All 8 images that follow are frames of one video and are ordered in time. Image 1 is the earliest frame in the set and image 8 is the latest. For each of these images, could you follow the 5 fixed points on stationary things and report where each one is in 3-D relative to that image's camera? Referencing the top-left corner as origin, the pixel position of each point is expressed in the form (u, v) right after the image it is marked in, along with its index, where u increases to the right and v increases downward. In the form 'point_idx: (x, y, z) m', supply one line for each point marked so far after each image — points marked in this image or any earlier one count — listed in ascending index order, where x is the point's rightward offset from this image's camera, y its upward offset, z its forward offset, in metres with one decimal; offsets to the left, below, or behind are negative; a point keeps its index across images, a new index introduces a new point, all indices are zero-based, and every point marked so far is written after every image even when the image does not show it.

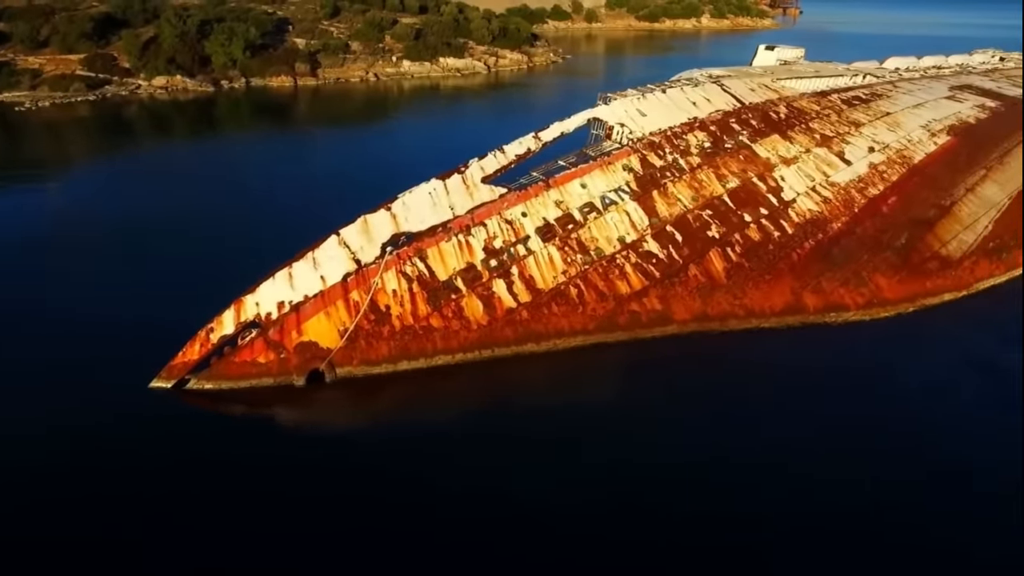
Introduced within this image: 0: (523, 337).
0: (+0.1, -0.5, +8.6) m
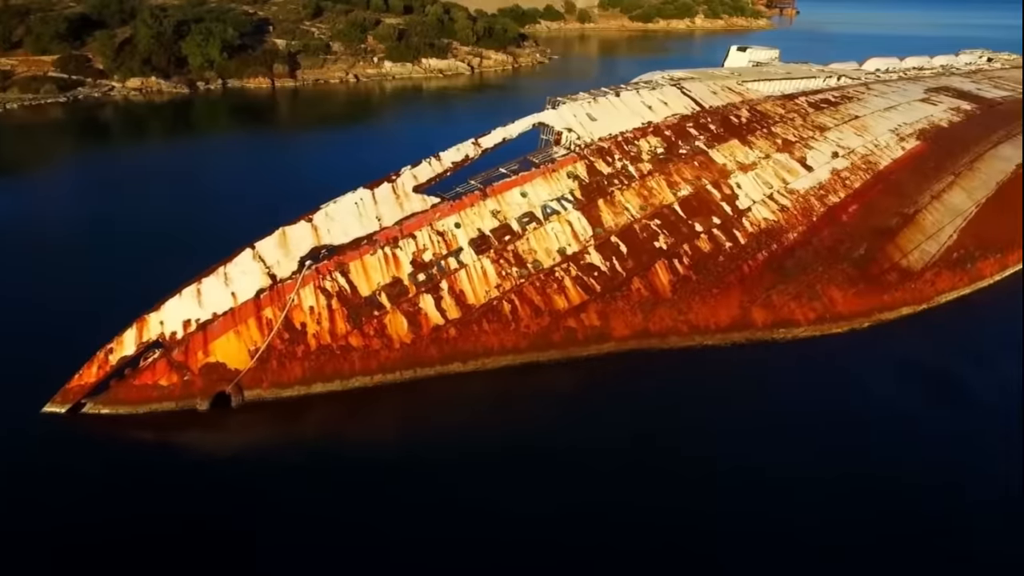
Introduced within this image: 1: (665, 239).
0: (-0.6, -0.7, +8.2) m
1: (+1.7, +0.5, +9.7) m
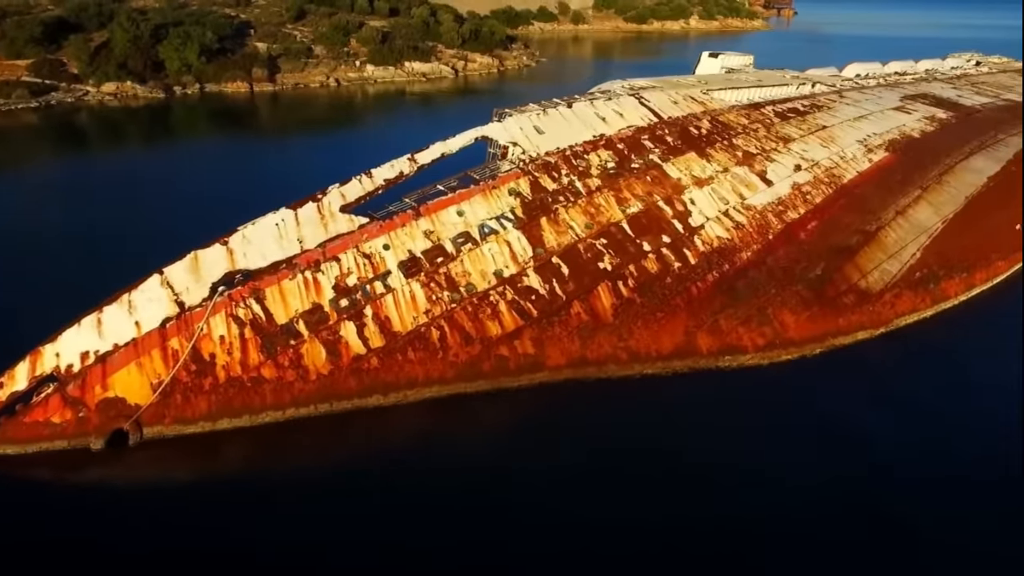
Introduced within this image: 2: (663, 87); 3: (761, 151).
0: (-1.3, -0.9, +7.7) m
1: (+1.1, +0.3, +9.3) m
2: (+2.3, +3.0, +13.0) m
3: (+3.3, +1.8, +11.6) m
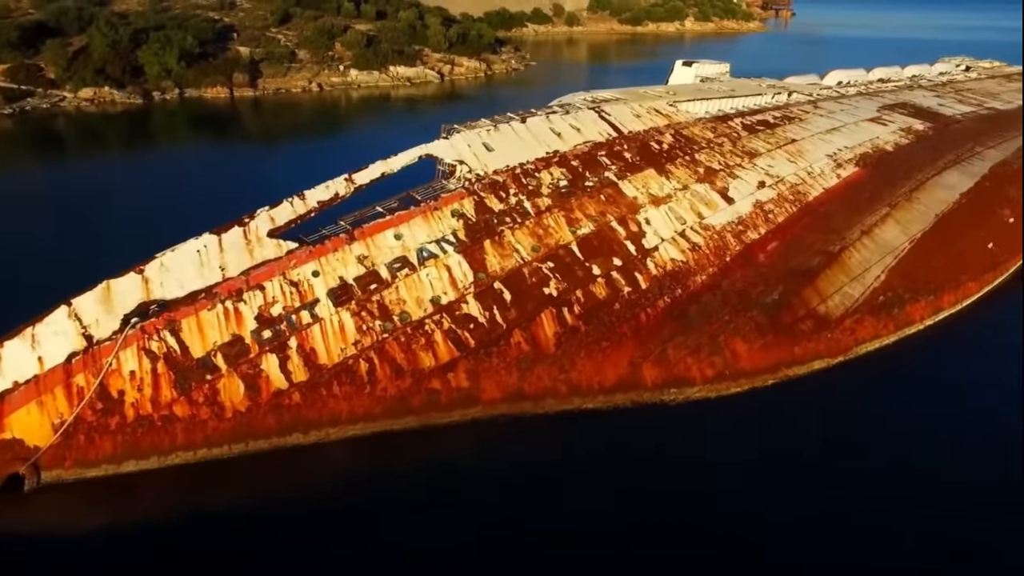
0: (-1.9, -1.2, +7.3) m
1: (+0.5, 0.0, +8.8) m
2: (+1.7, +2.8, +12.6) m
3: (+2.7, +1.6, +11.2) m
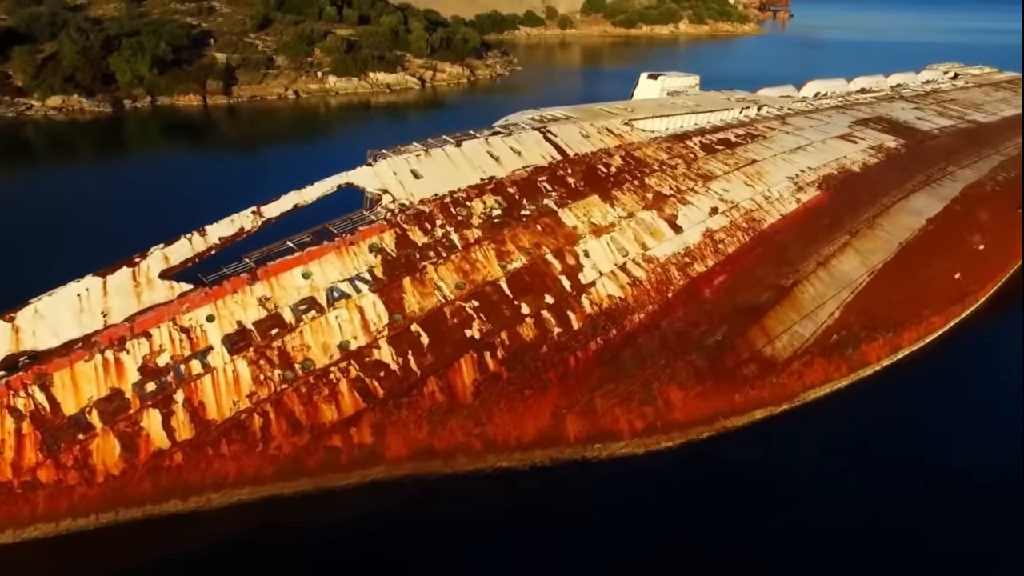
0: (-2.7, -1.6, +6.6) m
1: (-0.3, -0.4, +8.2) m
2: (+0.9, +2.4, +11.9) m
3: (+2.0, +1.2, +10.5) m
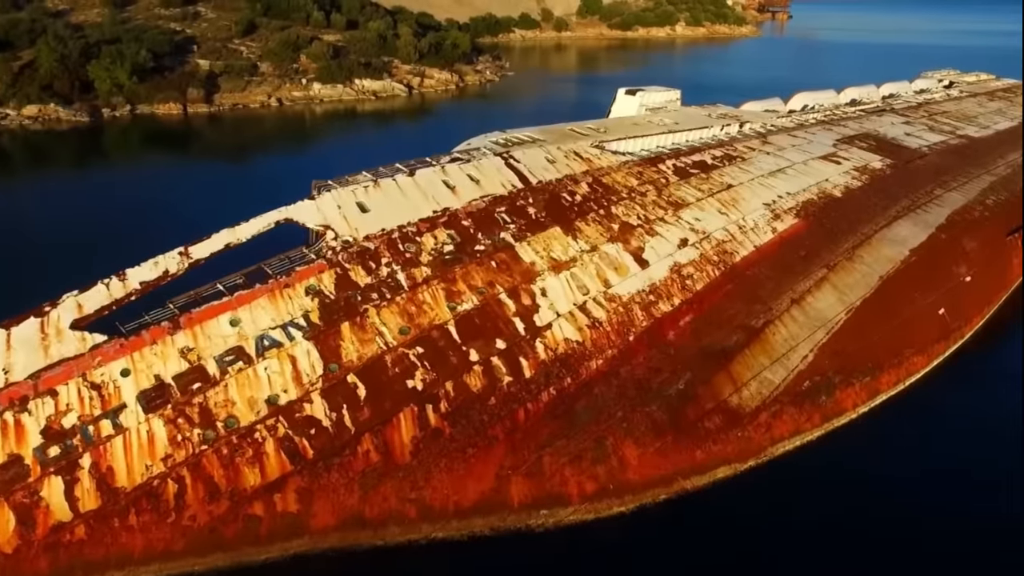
0: (-3.1, -2.0, +6.1) m
1: (-0.8, -0.8, +7.6) m
2: (+0.4, +2.0, +11.4) m
3: (+1.5, +0.8, +10.0) m
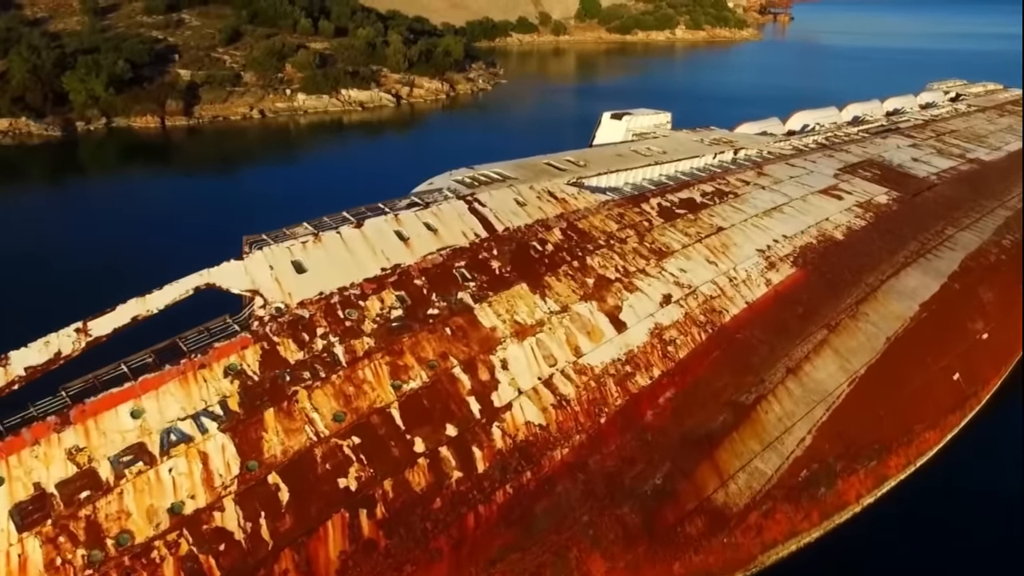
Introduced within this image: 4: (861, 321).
0: (-3.5, -2.6, +5.0) m
1: (-1.2, -1.4, +6.6) m
2: (+0.1, +1.3, +10.3) m
3: (+1.1, +0.1, +8.9) m
4: (+3.6, -0.3, +8.9) m
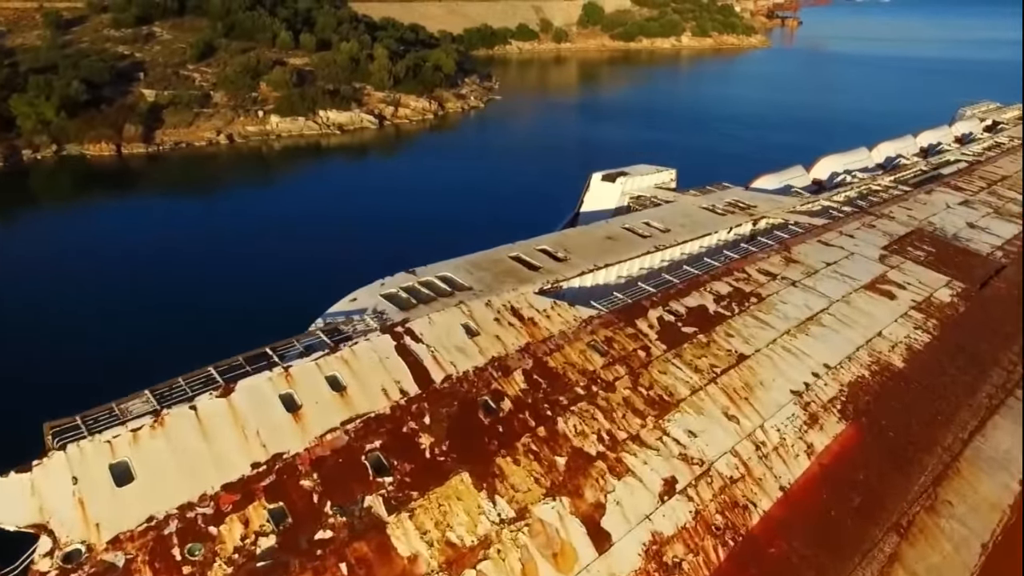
0: (-4.0, -3.9, +2.5) m
1: (-1.6, -2.7, +4.0) m
2: (-0.4, 0.0, +7.8) m
3: (+0.7, -1.2, +6.4) m
4: (+3.2, -1.7, +6.4) m
